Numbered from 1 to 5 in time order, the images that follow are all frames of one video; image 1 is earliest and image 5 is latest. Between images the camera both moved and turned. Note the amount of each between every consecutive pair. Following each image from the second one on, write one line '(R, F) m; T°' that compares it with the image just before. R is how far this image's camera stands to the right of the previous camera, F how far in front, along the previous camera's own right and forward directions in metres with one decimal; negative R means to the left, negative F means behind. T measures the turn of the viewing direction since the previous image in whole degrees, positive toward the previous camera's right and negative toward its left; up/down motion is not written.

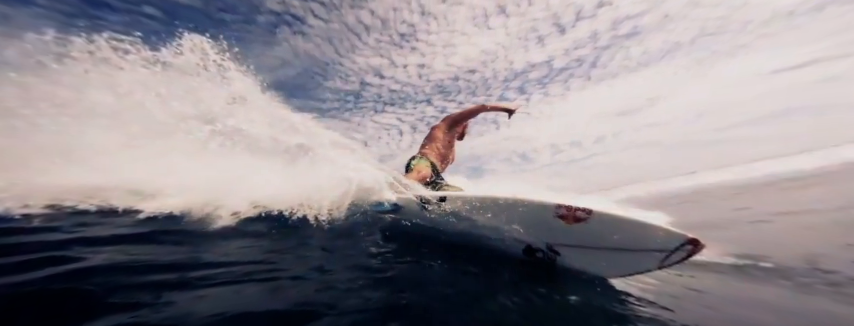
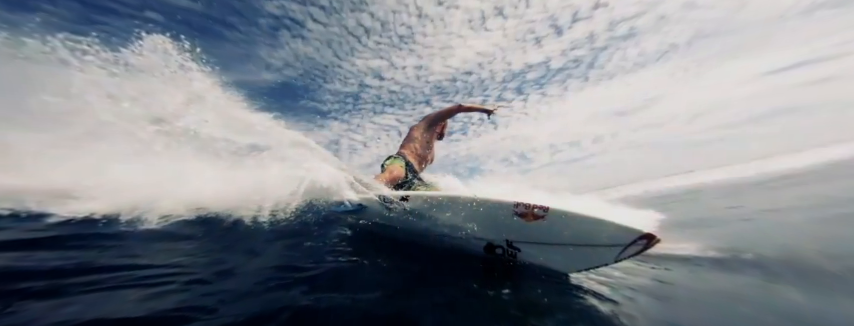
(+0.5, 0.0) m; 0°
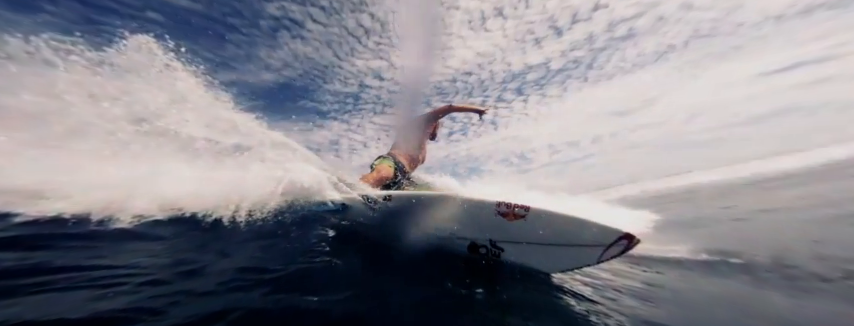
(+0.2, 0.0) m; 0°
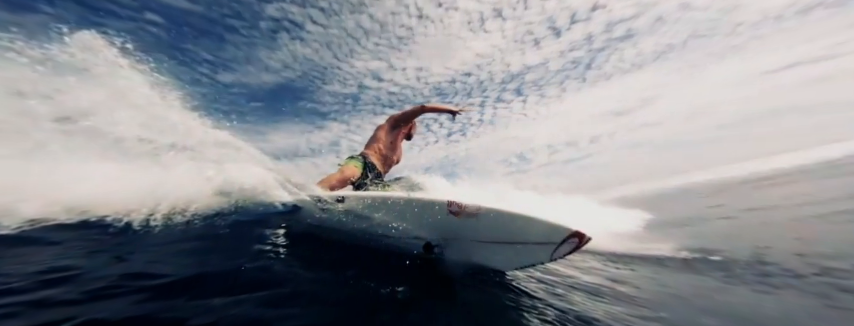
(+0.6, +0.1) m; 0°
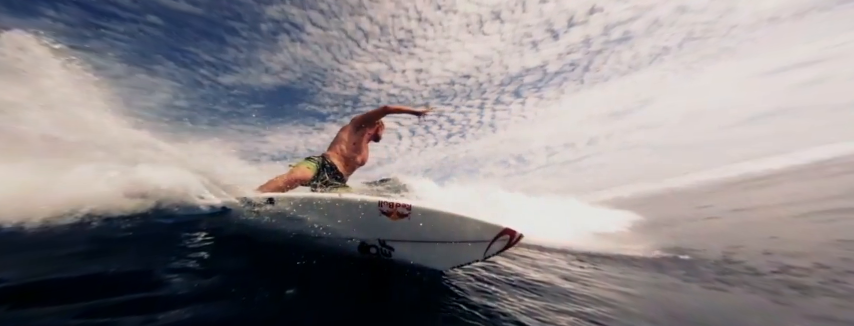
(+0.9, +0.1) m; 0°
